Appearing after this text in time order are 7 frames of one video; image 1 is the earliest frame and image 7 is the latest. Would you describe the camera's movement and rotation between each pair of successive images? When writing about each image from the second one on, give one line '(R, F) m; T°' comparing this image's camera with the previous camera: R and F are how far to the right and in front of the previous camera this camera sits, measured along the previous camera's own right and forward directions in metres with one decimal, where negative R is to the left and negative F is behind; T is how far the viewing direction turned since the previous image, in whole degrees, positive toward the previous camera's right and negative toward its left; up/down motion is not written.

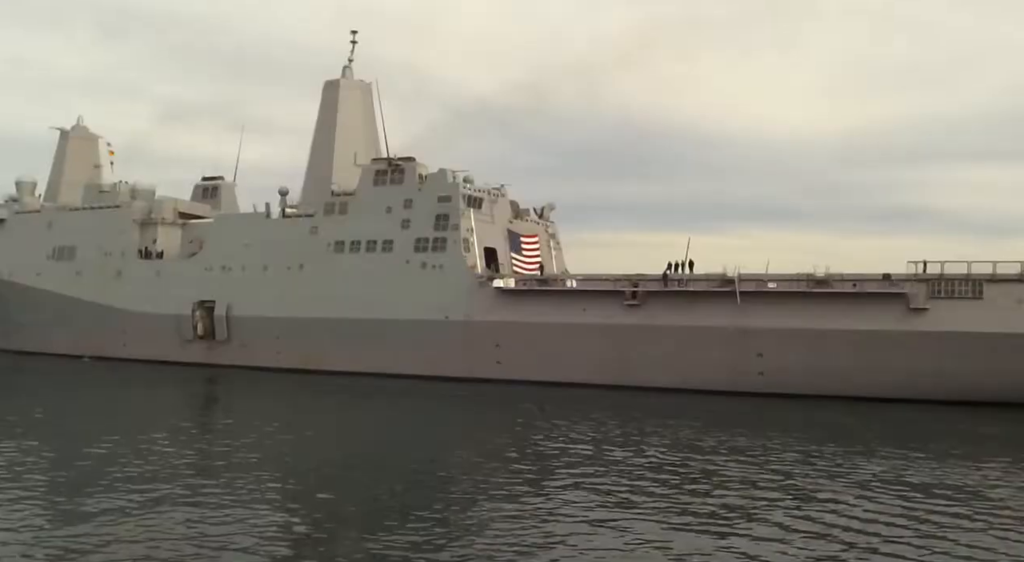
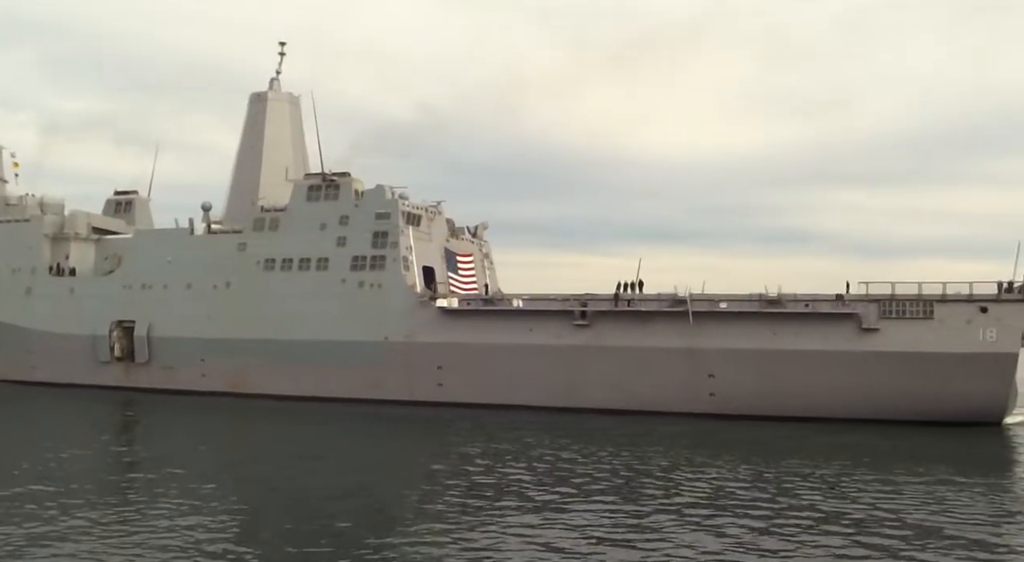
(-0.4, +0.8) m; +5°
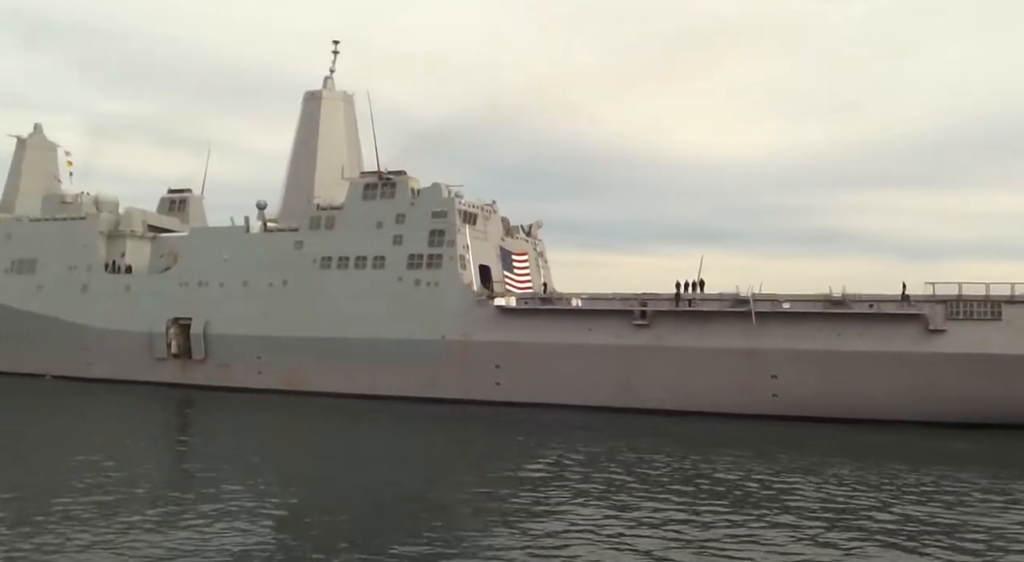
(-0.7, +0.1) m; -2°
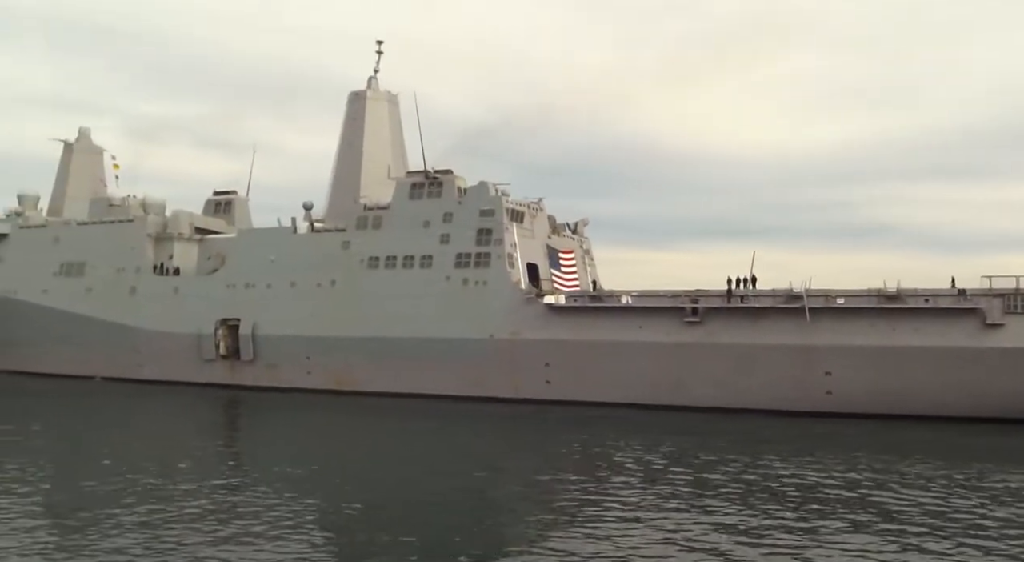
(-0.5, +0.1) m; -2°
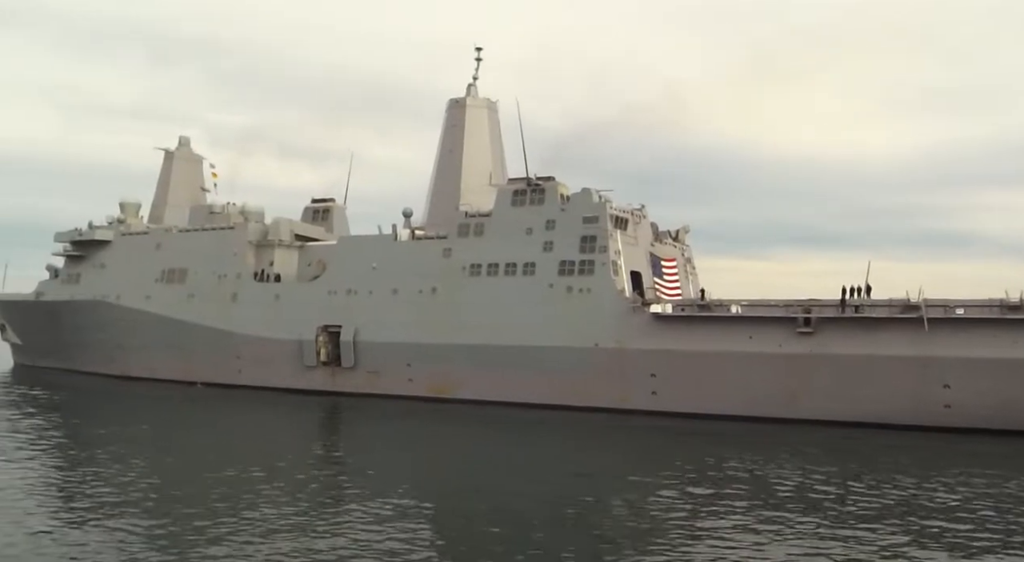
(-1.1, +0.1) m; -3°
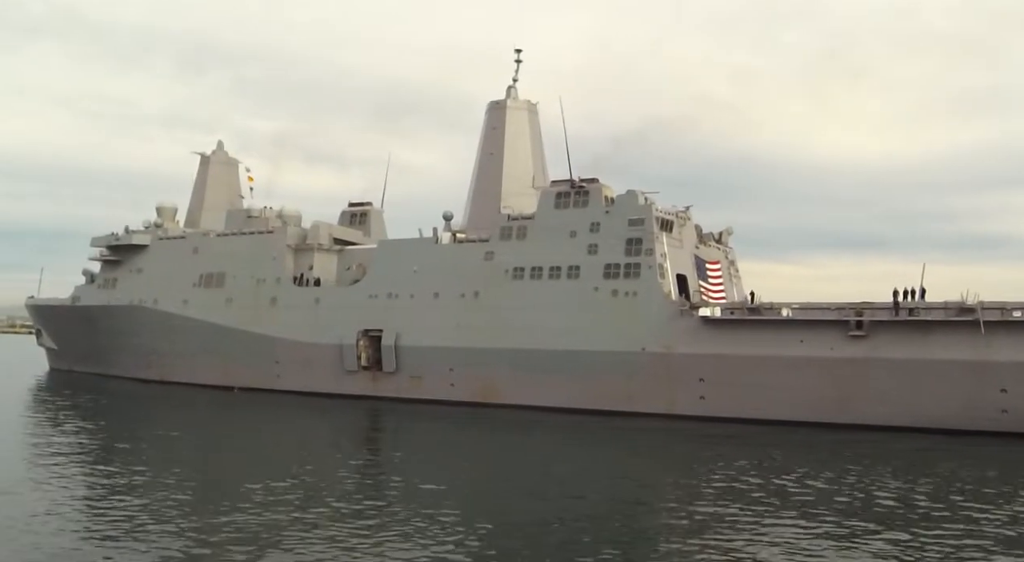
(-0.6, +0.2) m; -1°
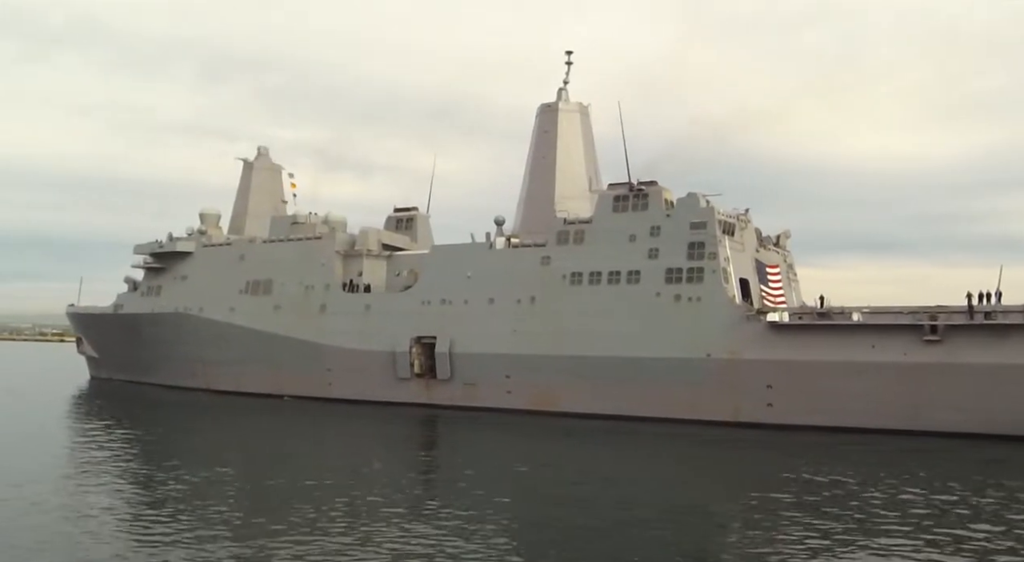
(-1.0, +0.3) m; -1°
